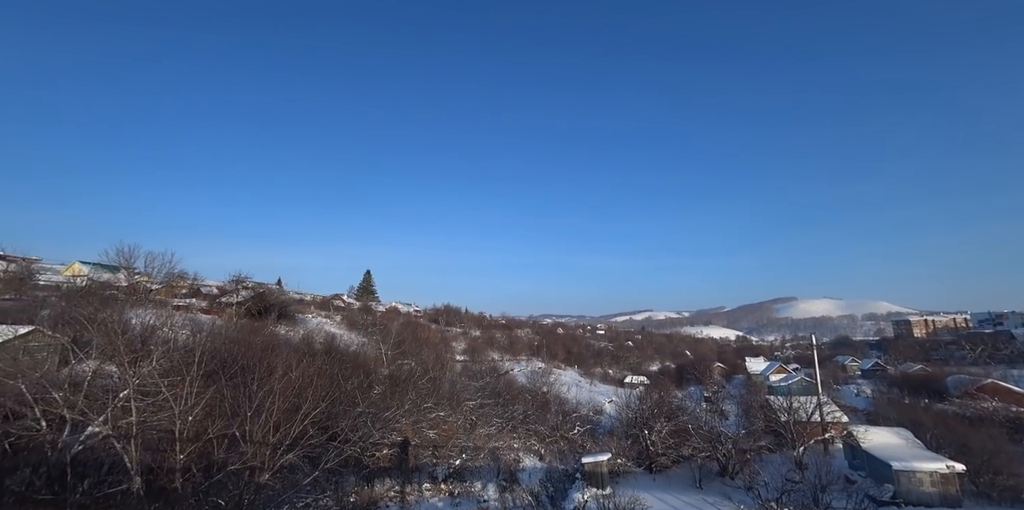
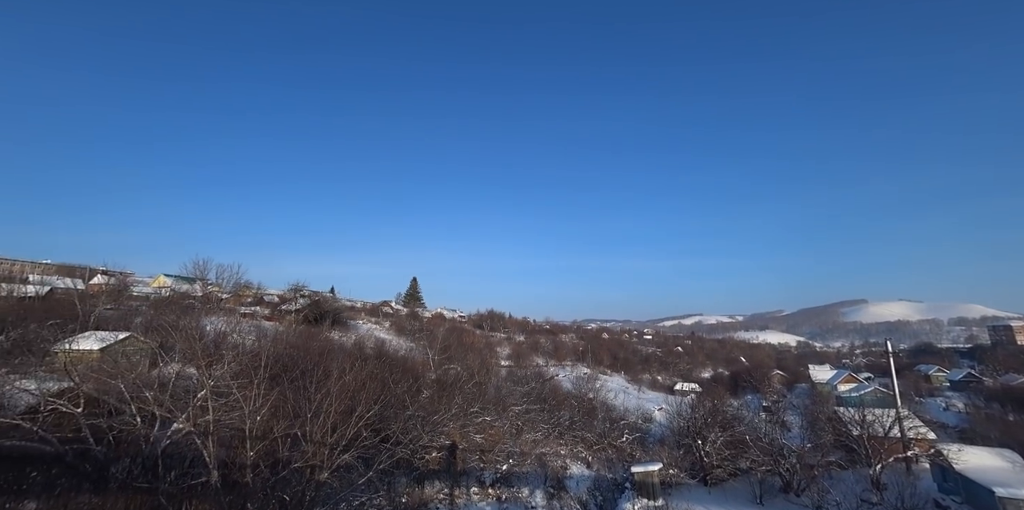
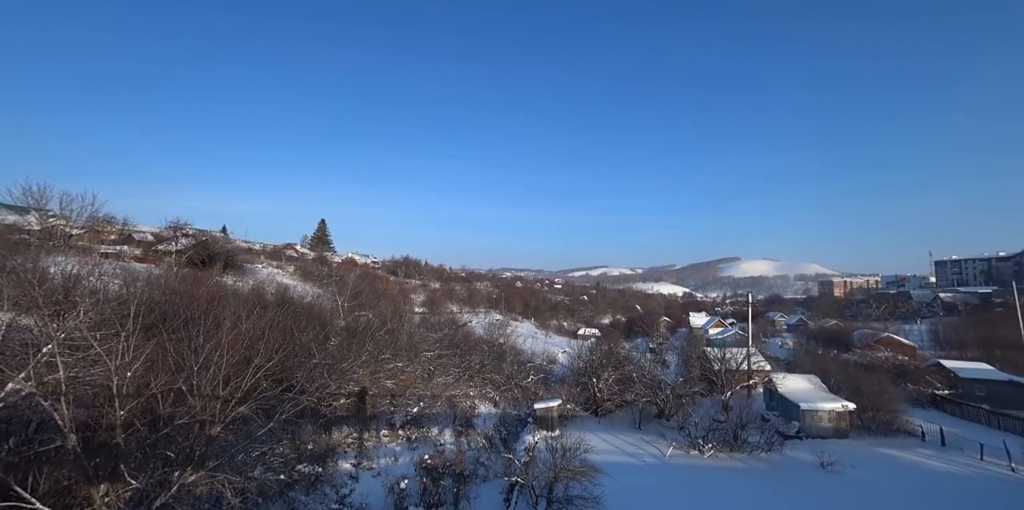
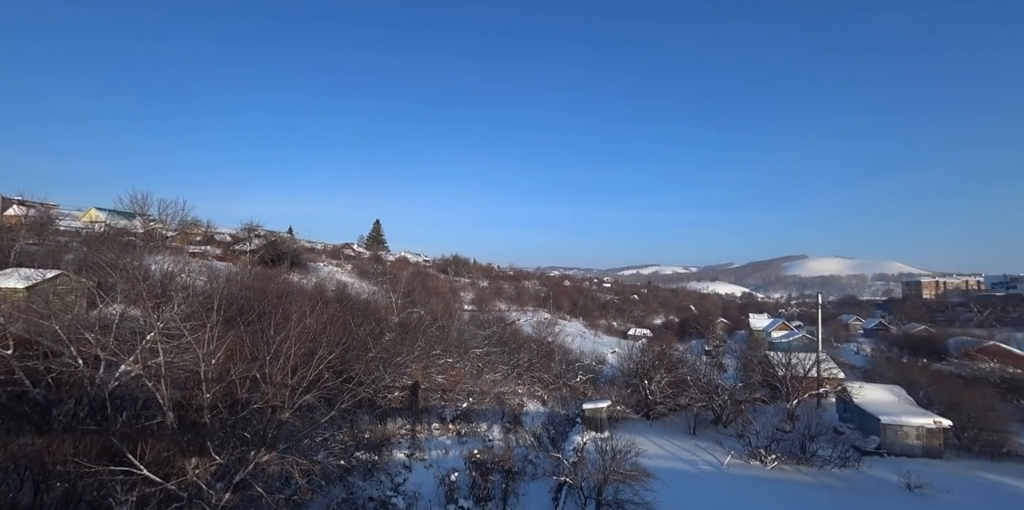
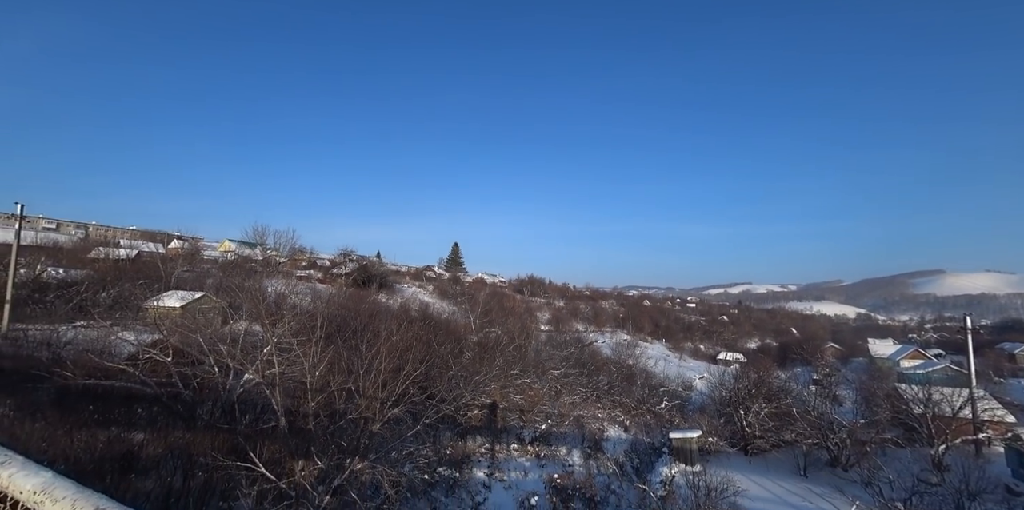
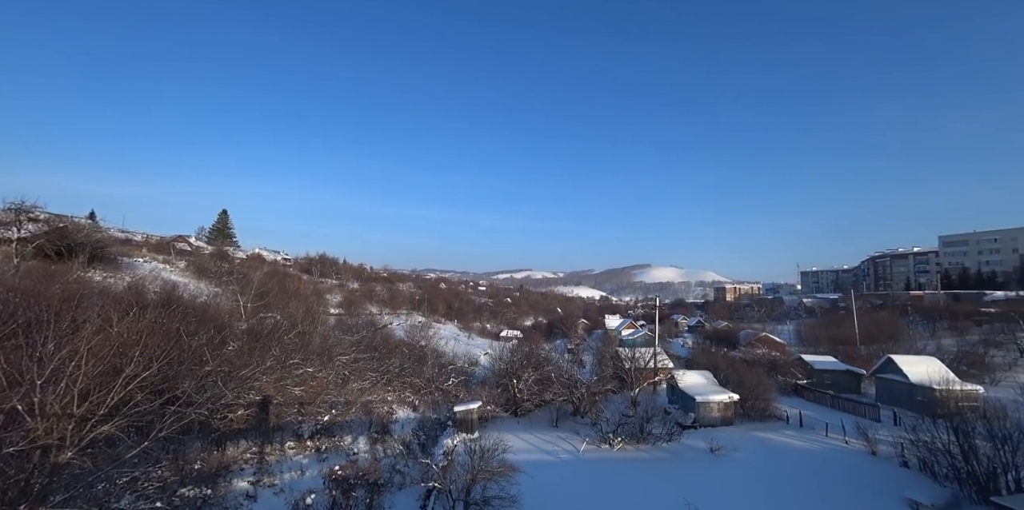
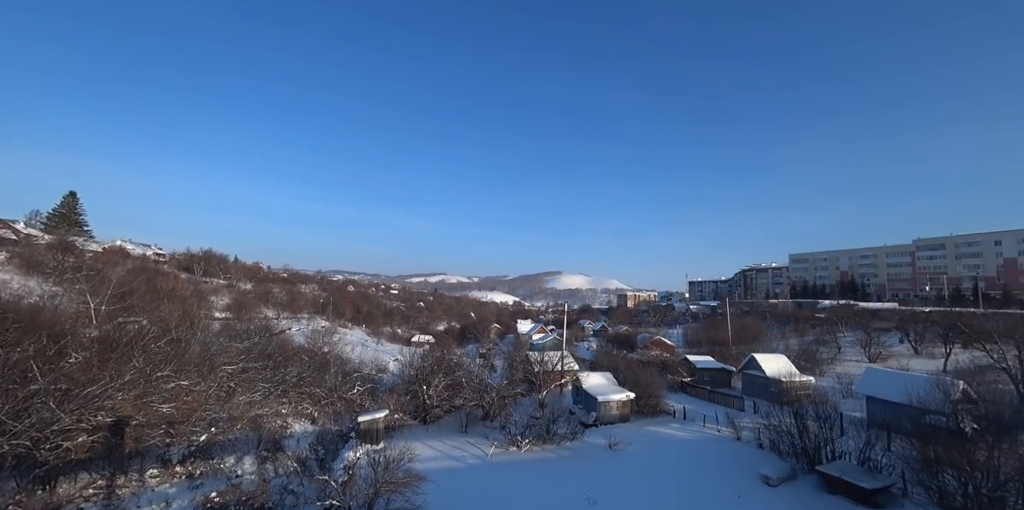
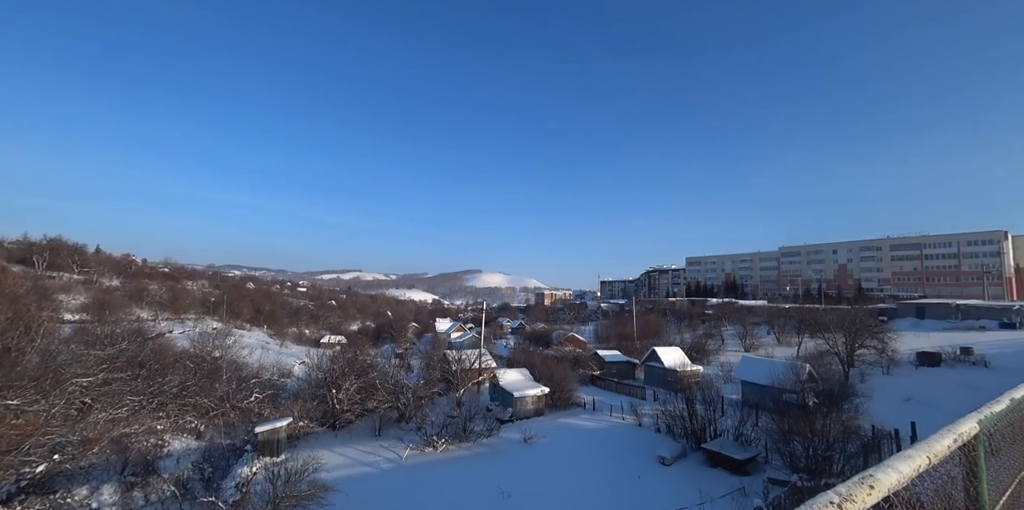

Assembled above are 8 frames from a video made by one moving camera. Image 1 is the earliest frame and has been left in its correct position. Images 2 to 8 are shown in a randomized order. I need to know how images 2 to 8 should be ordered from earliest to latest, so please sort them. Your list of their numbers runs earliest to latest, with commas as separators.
2, 5, 4, 3, 6, 7, 8
